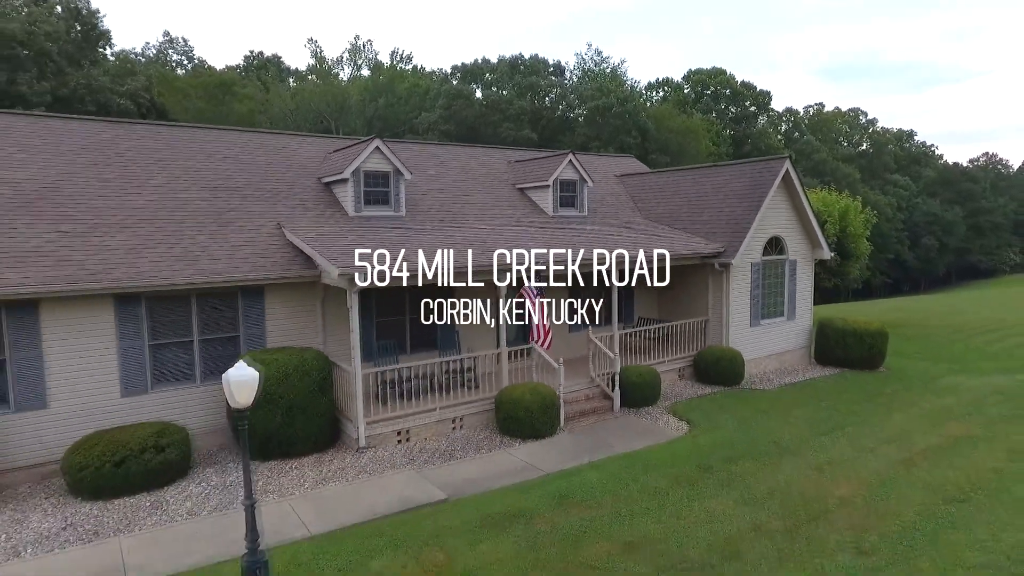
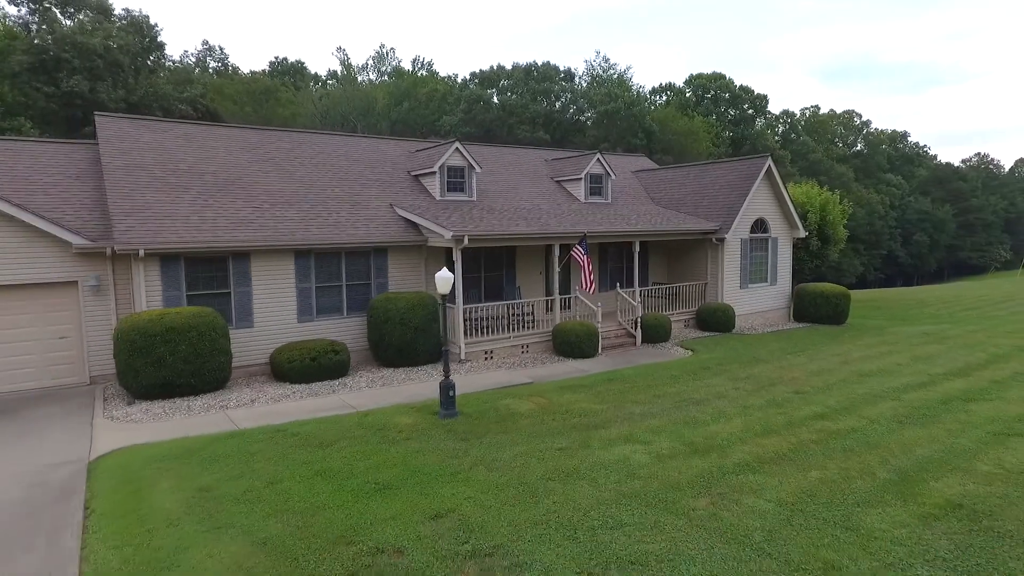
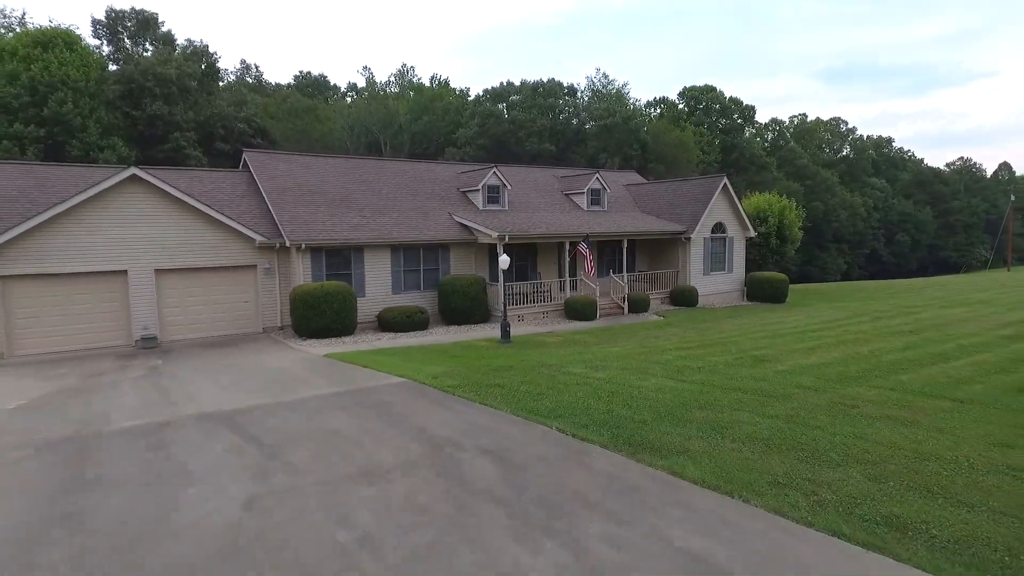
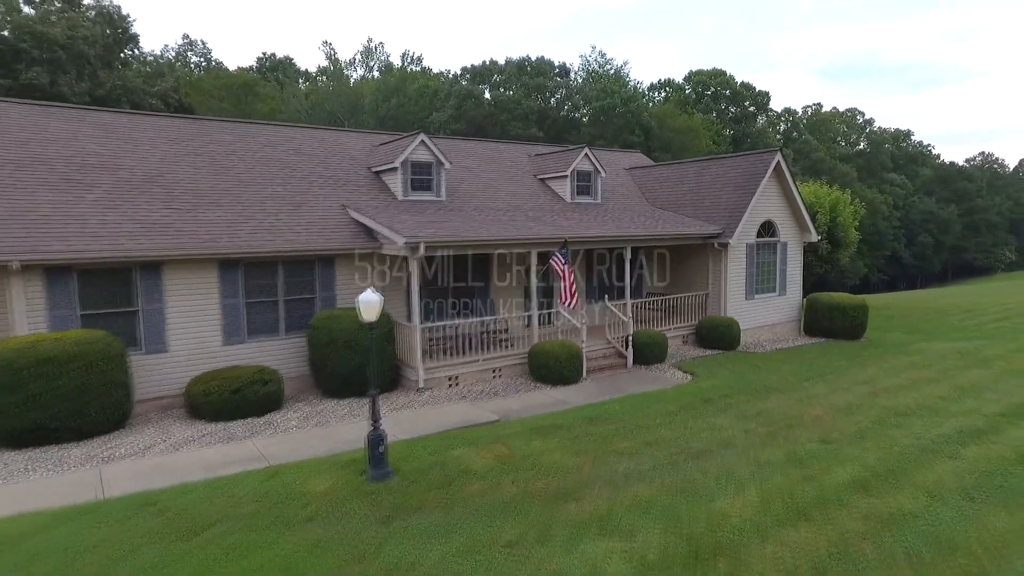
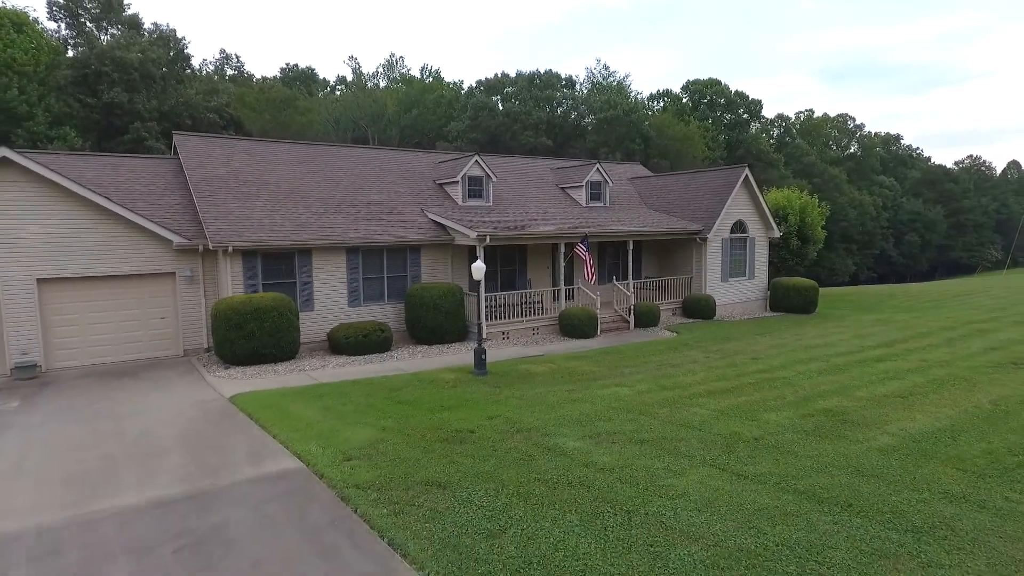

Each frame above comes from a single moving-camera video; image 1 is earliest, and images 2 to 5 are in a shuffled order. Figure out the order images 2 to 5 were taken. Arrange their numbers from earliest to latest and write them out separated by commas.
4, 2, 5, 3
